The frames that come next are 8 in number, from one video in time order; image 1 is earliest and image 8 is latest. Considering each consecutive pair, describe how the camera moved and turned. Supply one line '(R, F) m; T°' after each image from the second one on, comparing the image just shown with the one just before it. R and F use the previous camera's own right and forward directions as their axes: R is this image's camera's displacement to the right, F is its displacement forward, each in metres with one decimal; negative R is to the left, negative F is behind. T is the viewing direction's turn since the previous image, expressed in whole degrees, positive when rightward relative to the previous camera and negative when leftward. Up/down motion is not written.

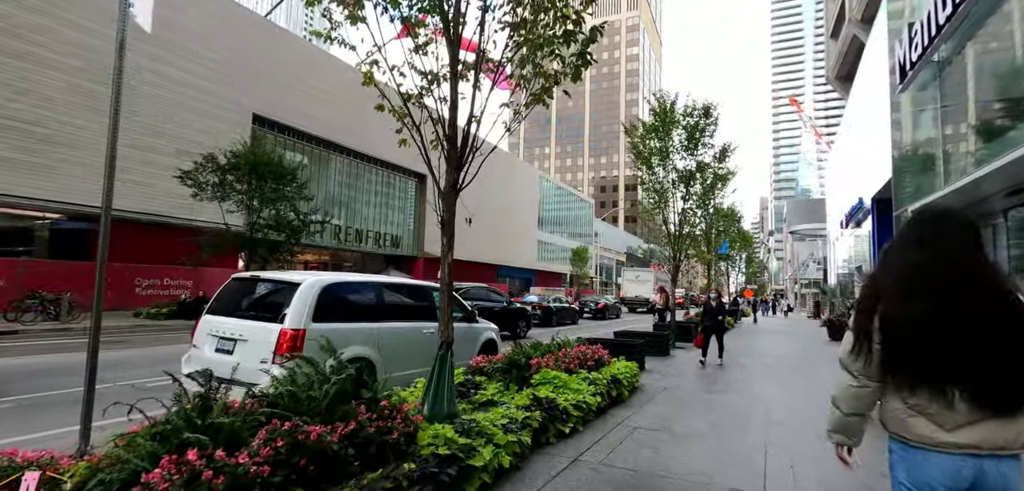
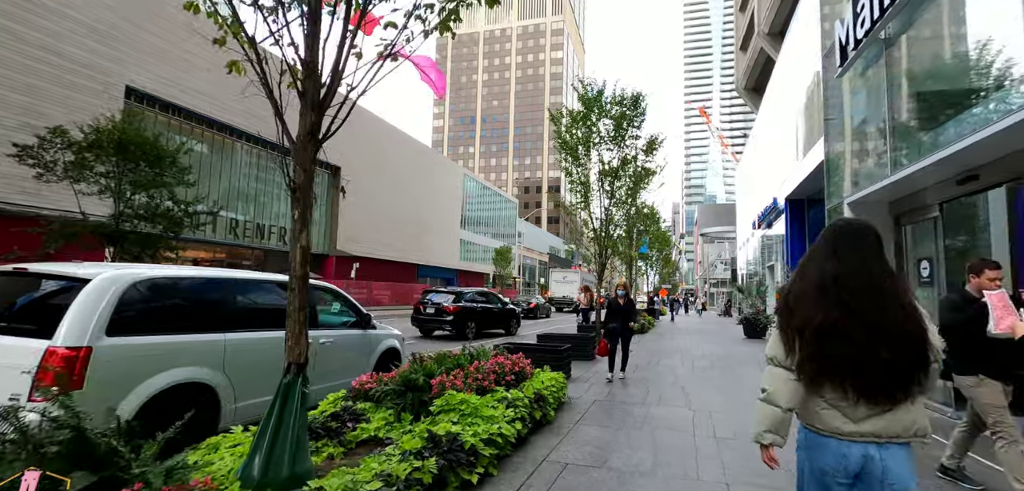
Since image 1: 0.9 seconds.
(+0.2, +1.1) m; +10°
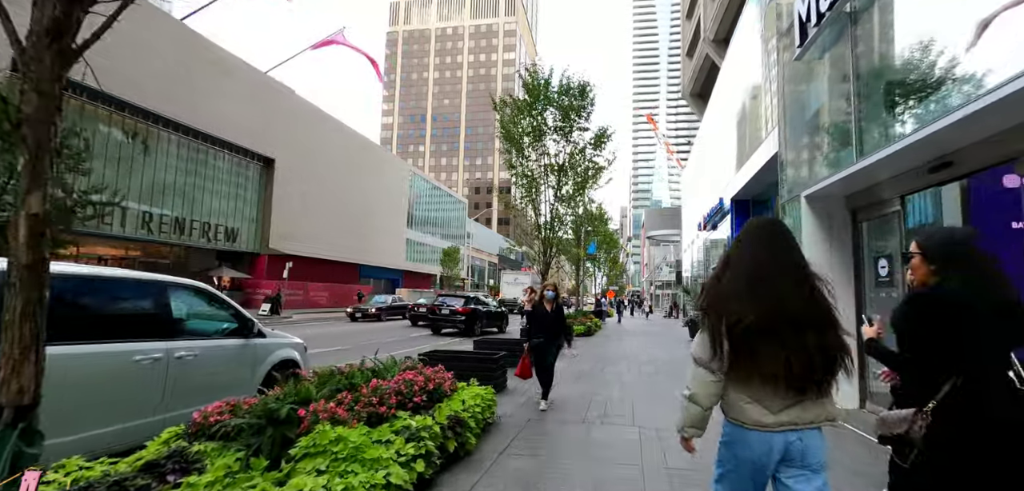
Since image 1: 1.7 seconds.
(+0.3, +0.9) m; +6°
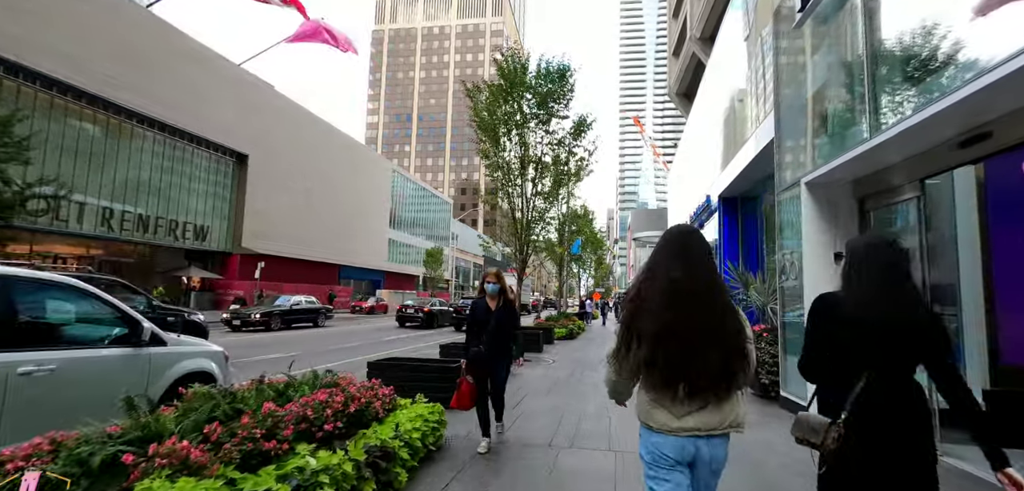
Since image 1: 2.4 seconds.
(+0.3, +0.8) m; +2°
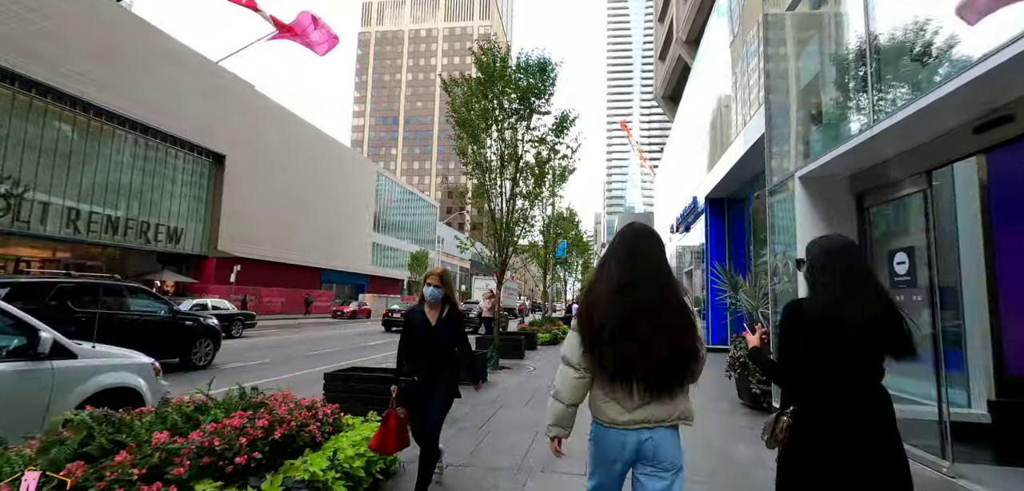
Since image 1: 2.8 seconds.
(+0.2, +0.5) m; +2°
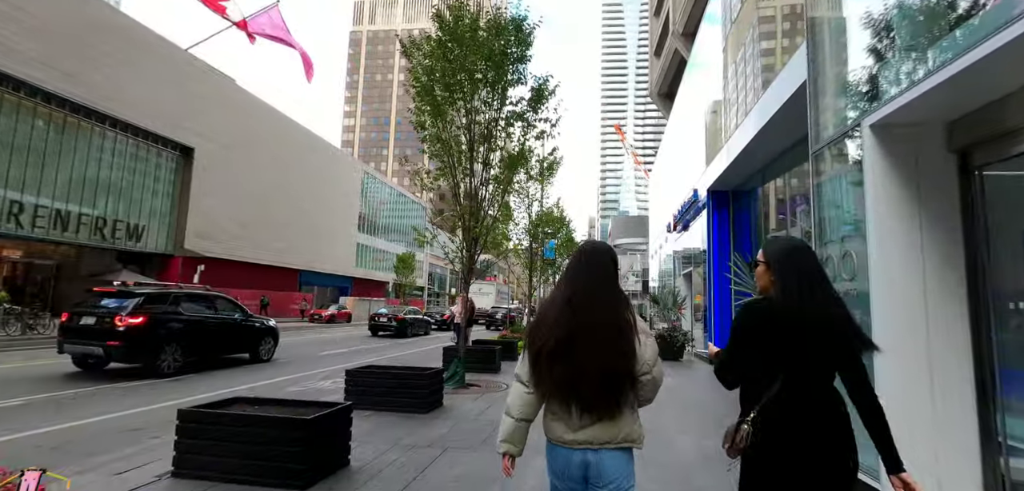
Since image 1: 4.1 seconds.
(+0.4, +1.6) m; +1°
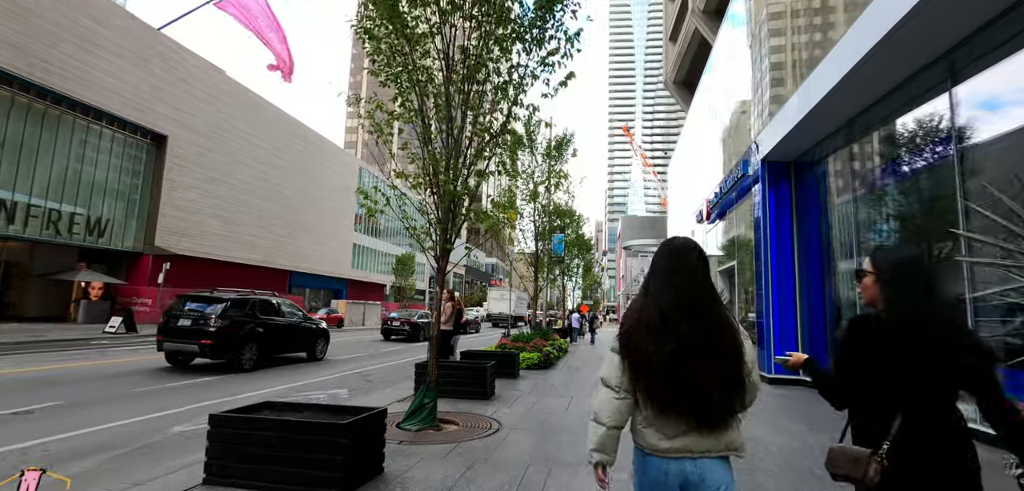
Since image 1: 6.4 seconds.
(+0.1, +2.6) m; -1°
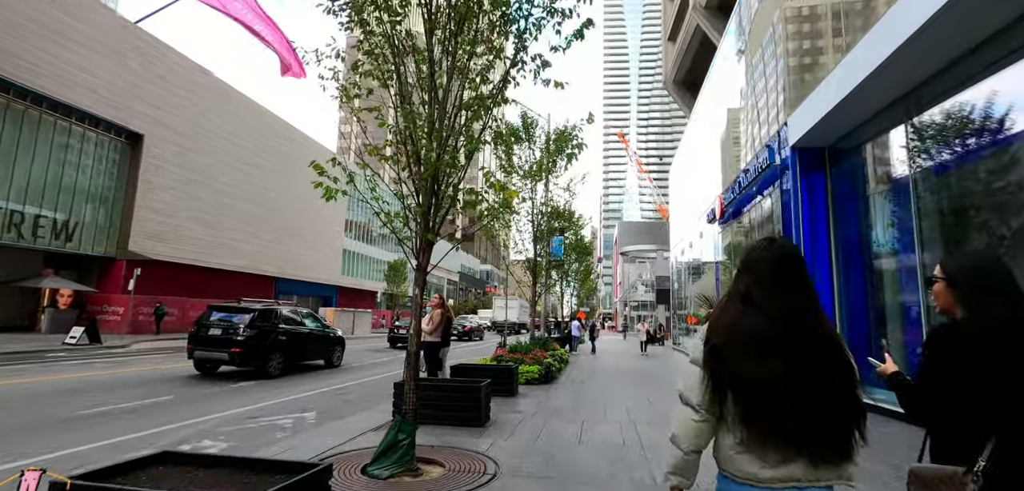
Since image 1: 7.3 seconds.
(0.0, +1.2) m; +1°
